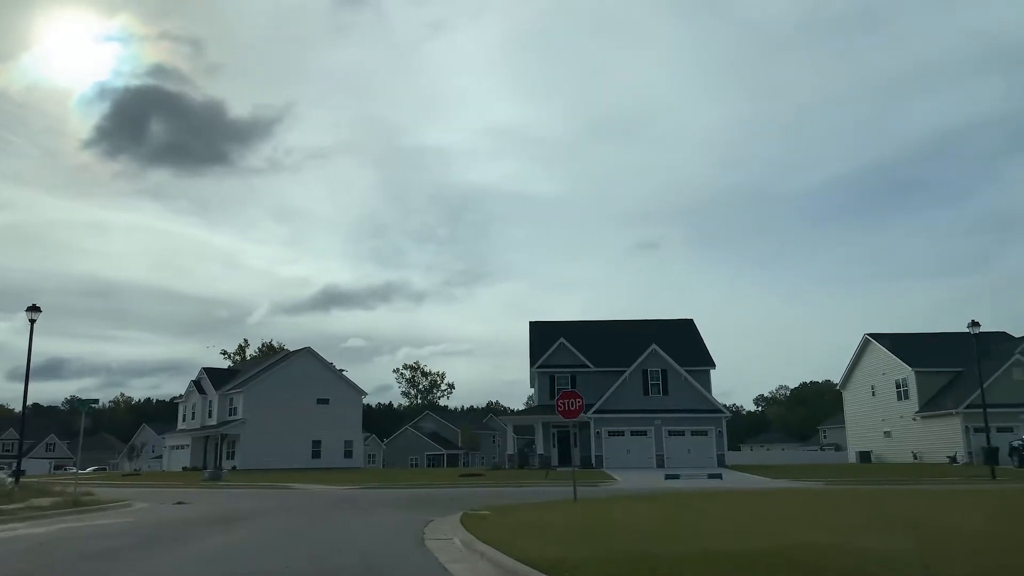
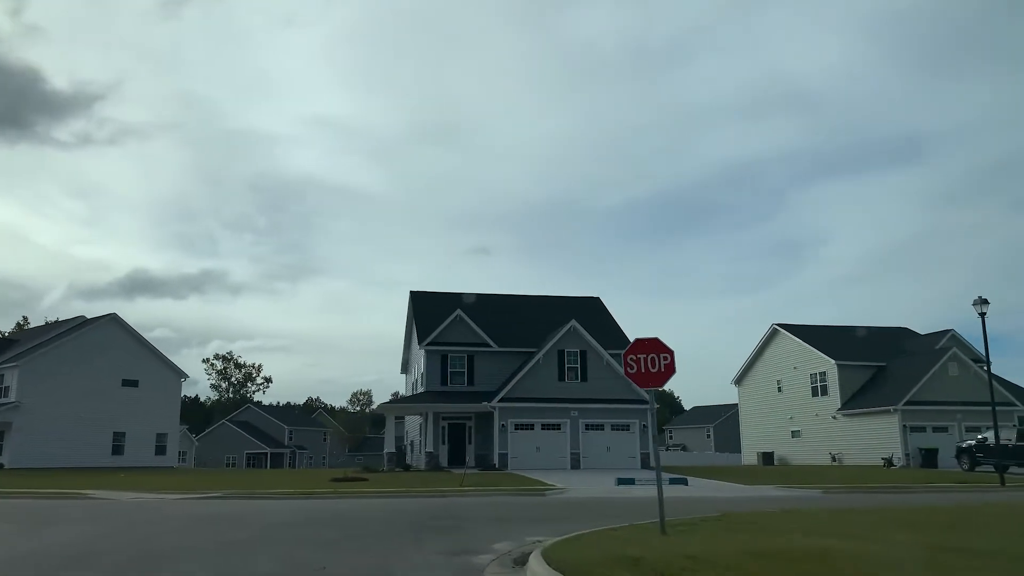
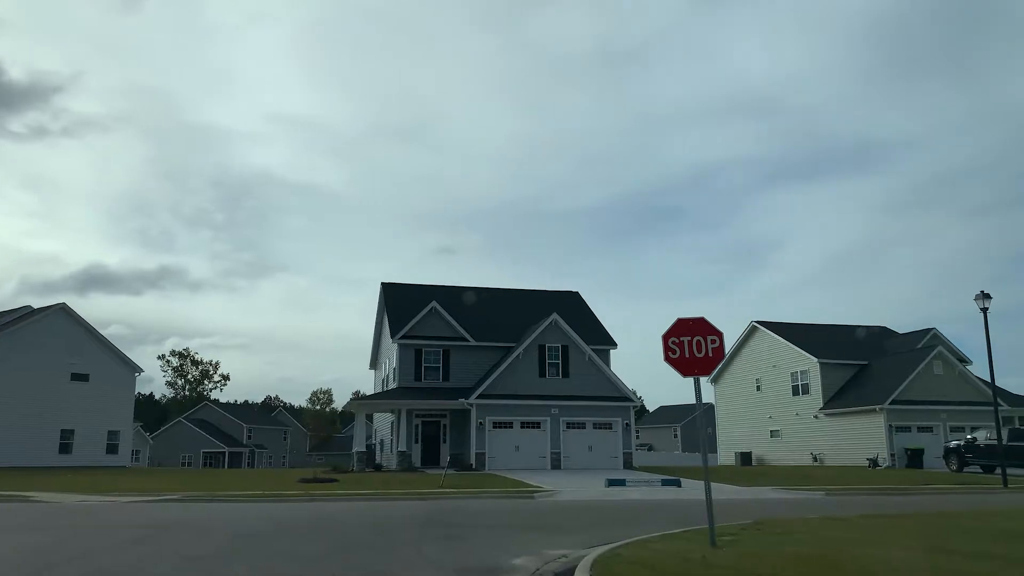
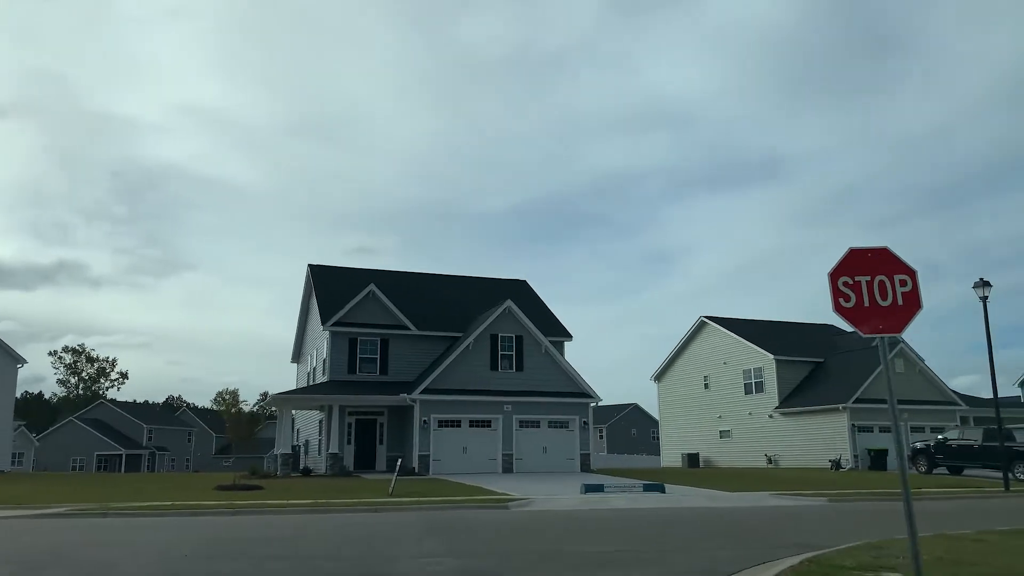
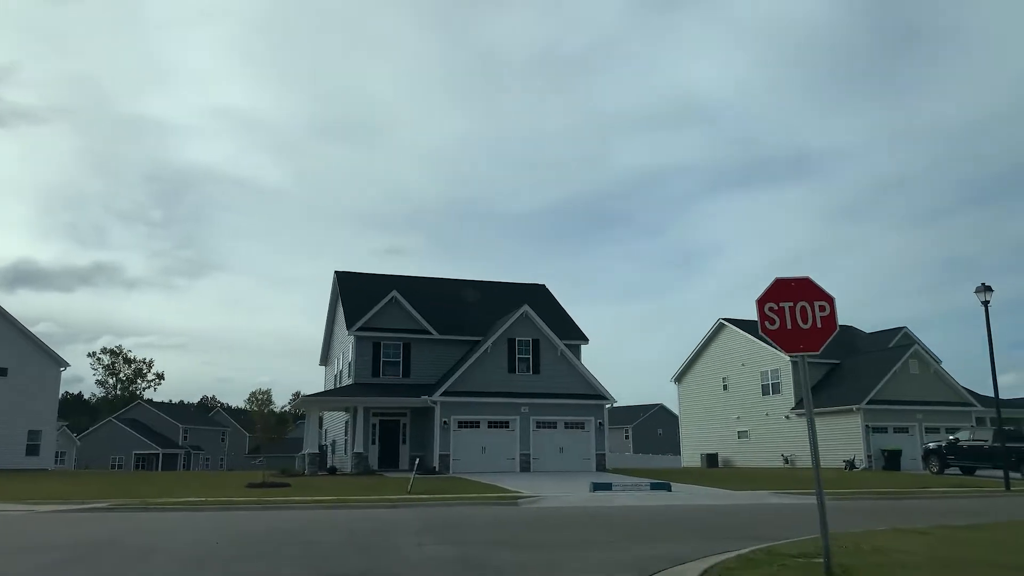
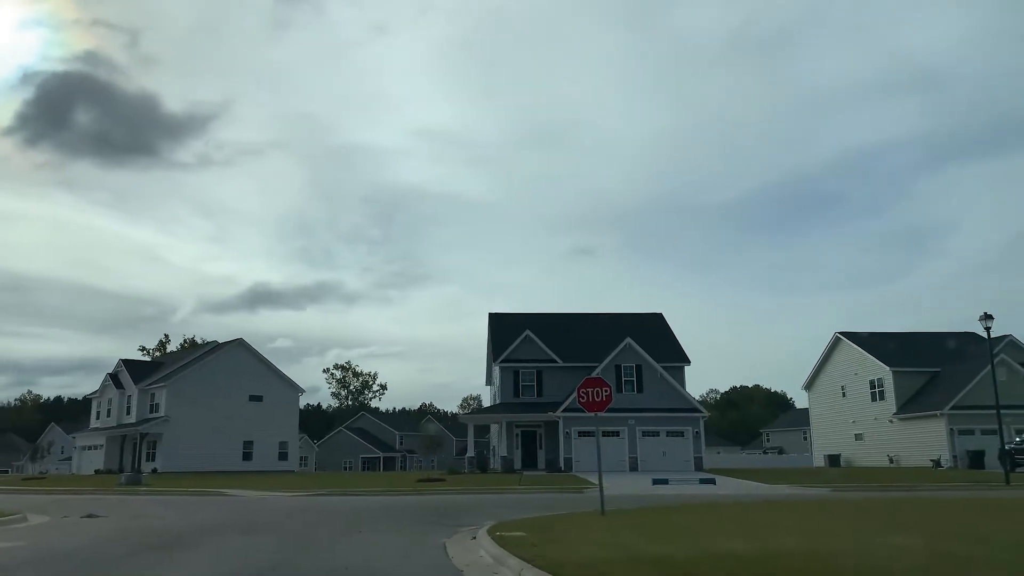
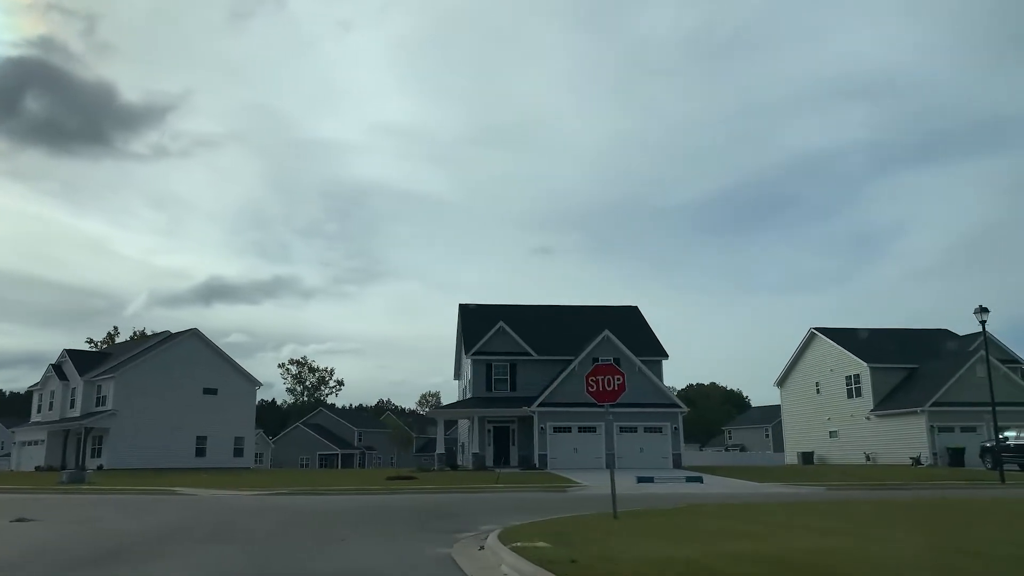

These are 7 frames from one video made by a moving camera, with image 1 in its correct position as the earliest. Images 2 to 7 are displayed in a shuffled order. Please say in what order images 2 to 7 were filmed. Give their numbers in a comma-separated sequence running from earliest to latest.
6, 7, 2, 3, 5, 4
